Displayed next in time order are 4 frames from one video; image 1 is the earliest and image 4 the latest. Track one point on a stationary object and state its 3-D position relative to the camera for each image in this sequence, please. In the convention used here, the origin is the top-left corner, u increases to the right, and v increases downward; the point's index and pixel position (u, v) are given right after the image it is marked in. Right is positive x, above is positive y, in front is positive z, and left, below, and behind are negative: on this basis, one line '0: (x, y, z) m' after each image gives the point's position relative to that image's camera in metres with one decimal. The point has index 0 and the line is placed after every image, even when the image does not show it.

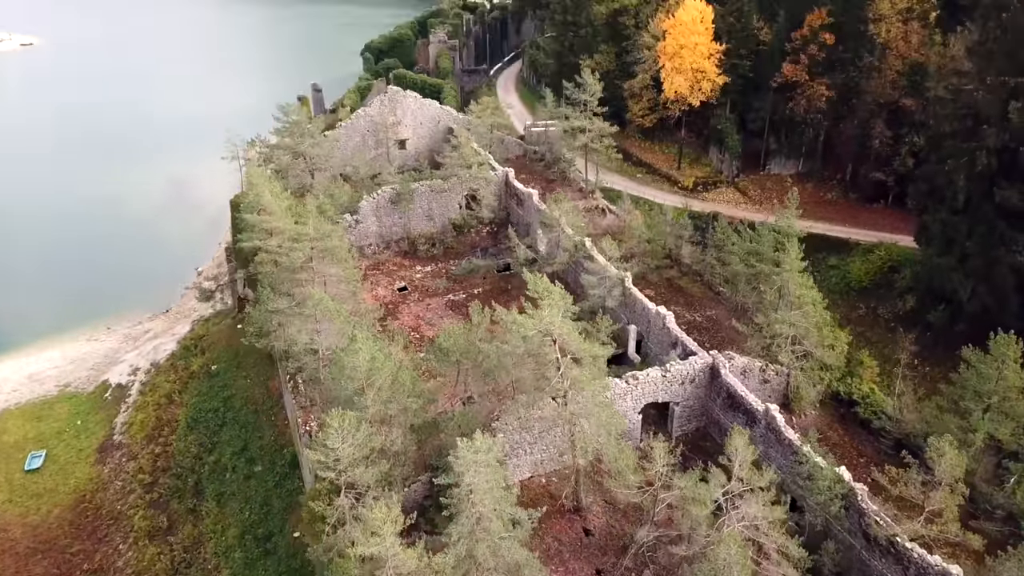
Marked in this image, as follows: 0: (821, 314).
0: (+7.3, -0.6, +19.0) m
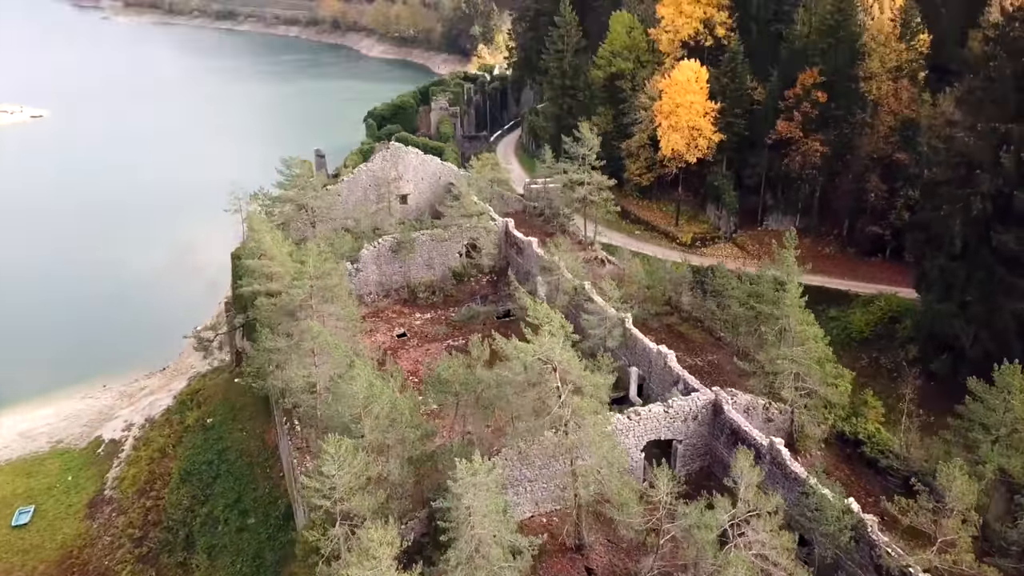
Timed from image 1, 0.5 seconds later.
0: (+7.2, -1.5, +18.9) m
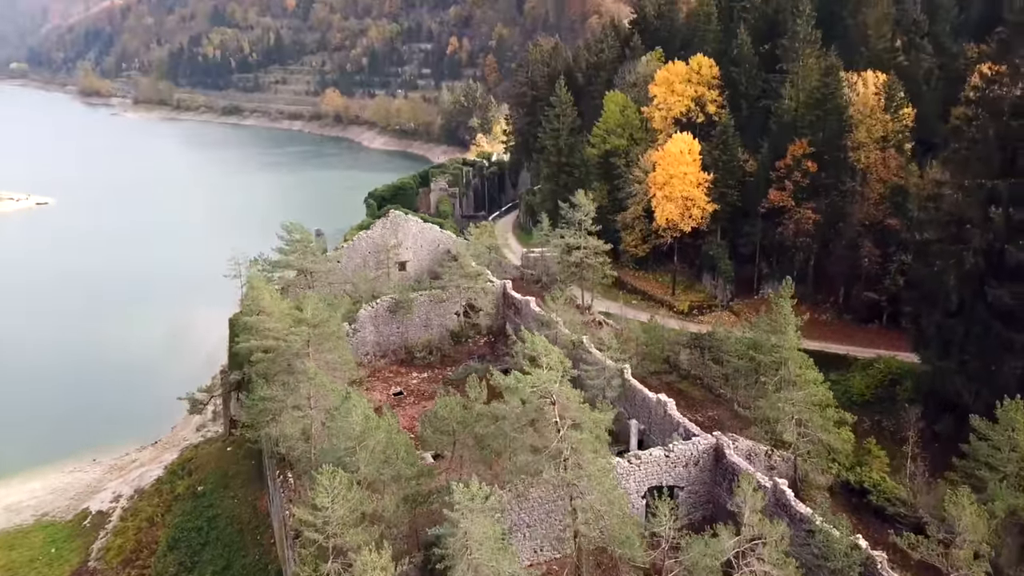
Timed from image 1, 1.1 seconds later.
0: (+7.2, -2.5, +18.7) m
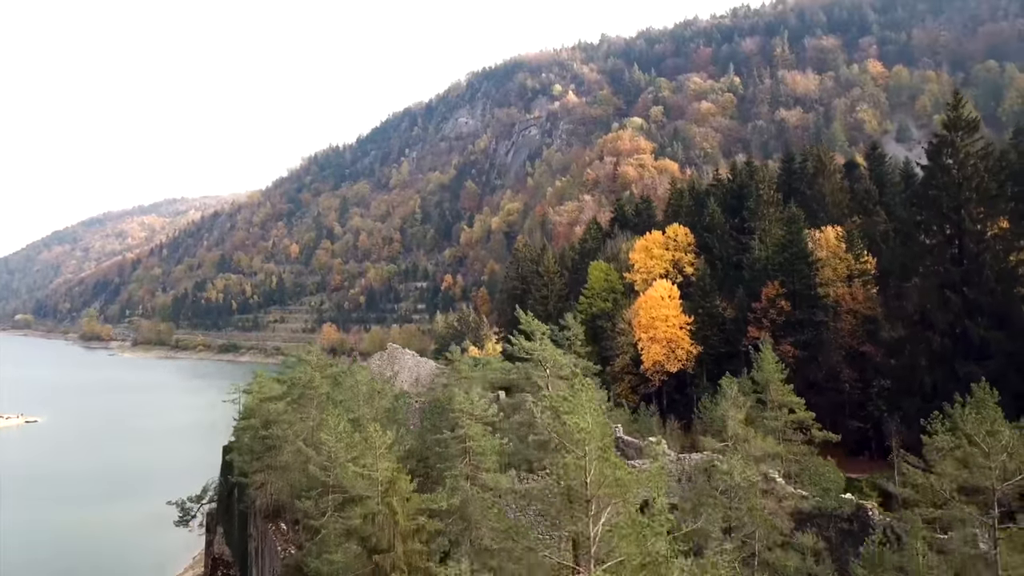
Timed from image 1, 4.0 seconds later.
0: (+7.1, -3.3, +19.4) m
